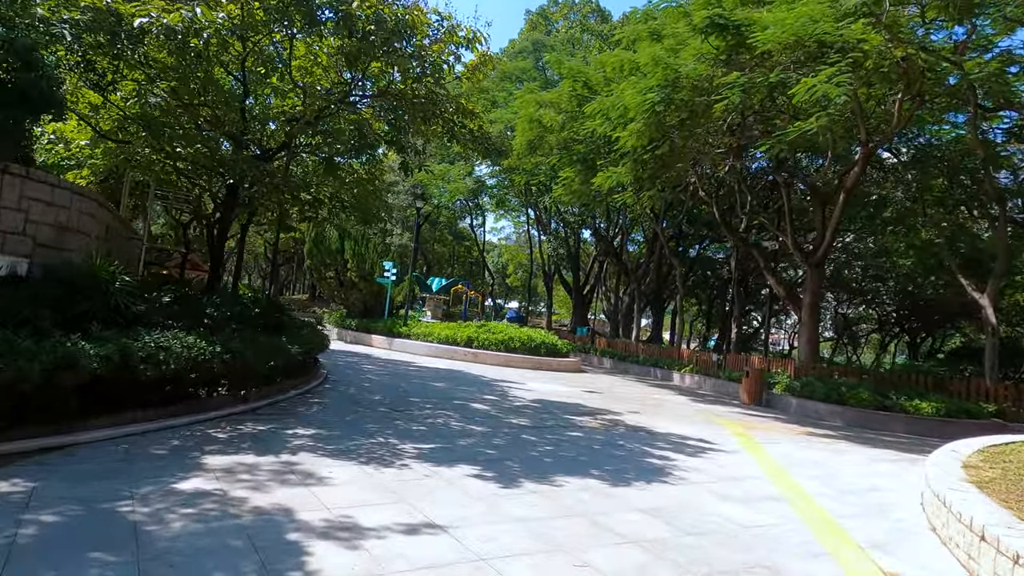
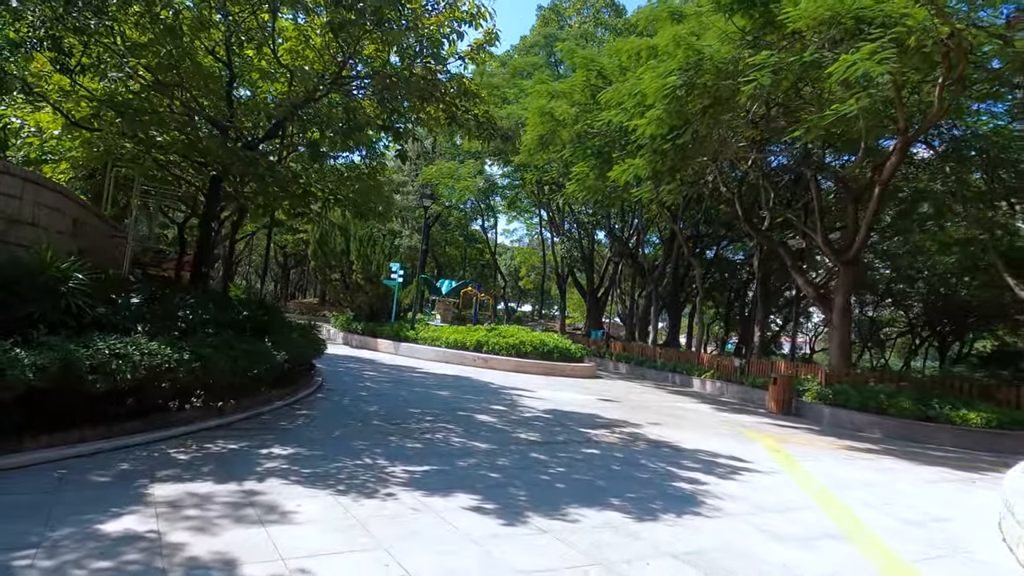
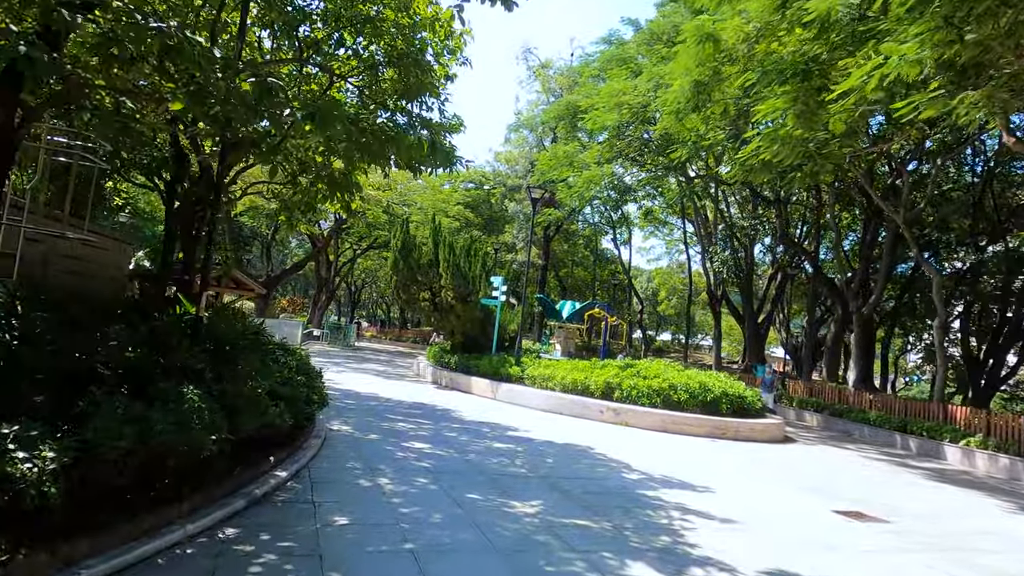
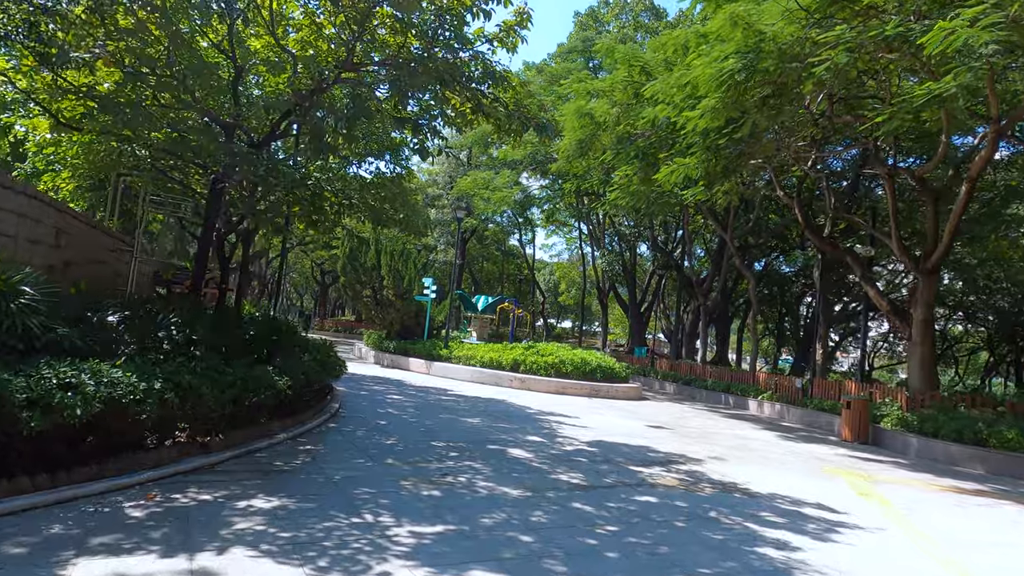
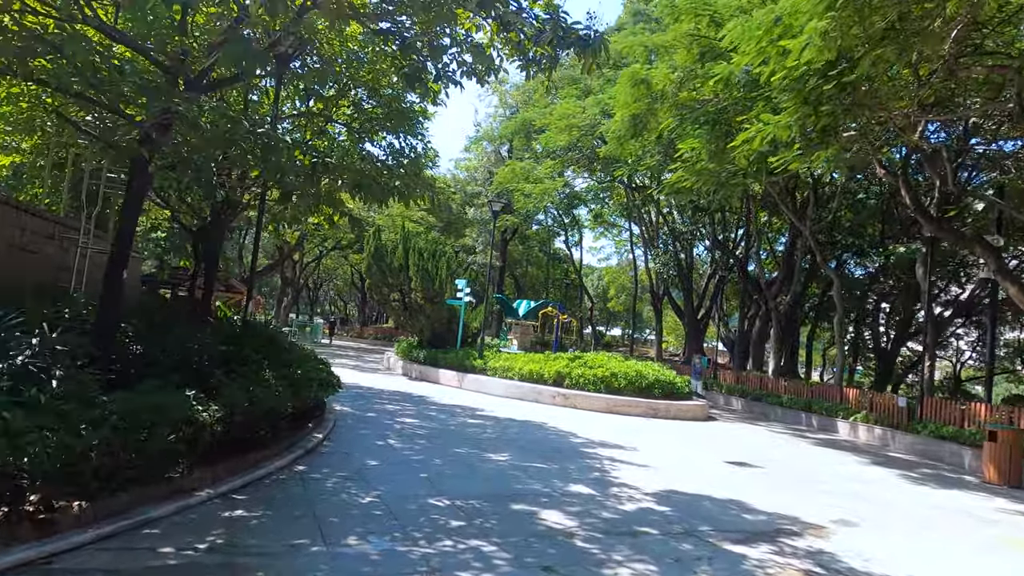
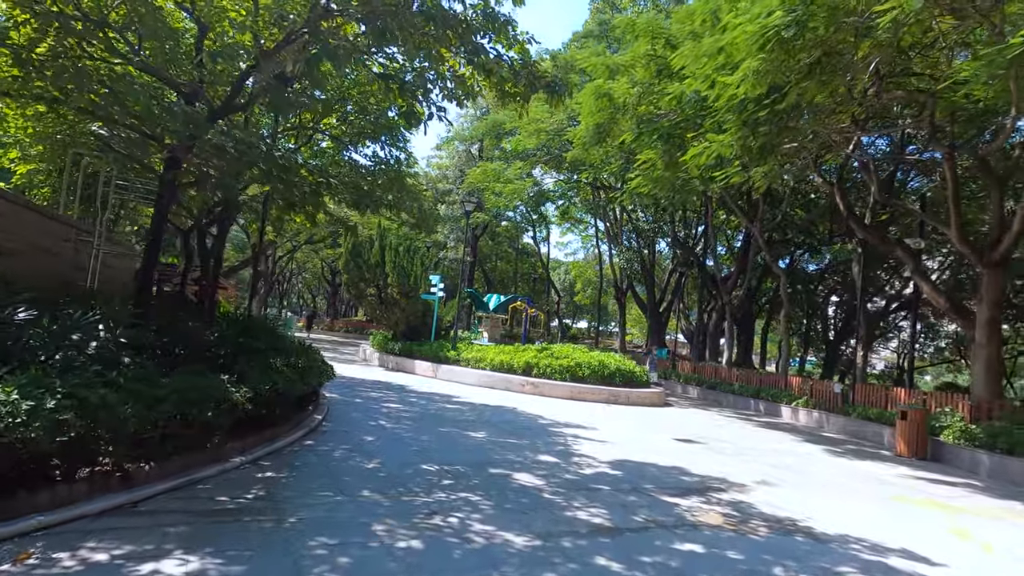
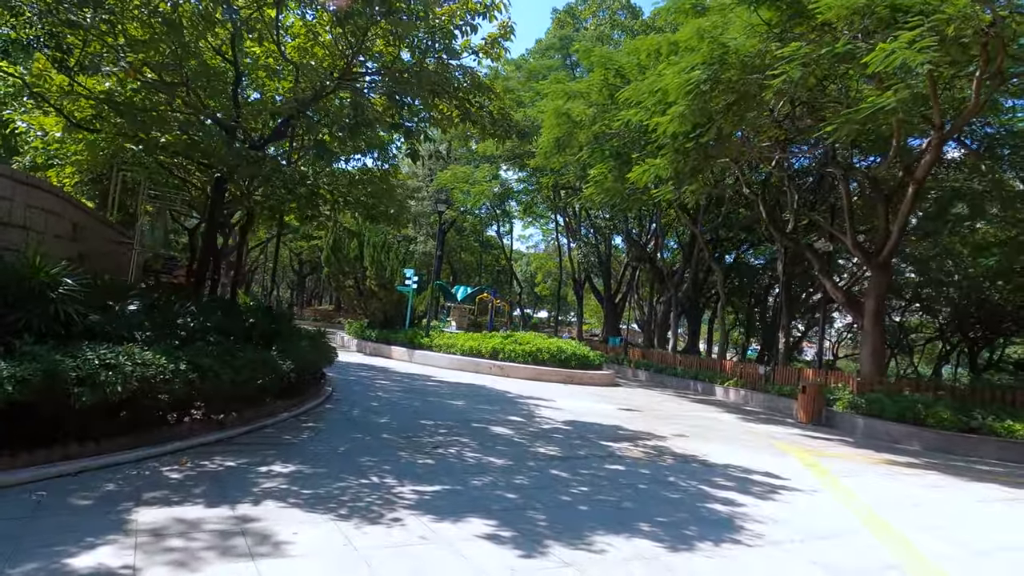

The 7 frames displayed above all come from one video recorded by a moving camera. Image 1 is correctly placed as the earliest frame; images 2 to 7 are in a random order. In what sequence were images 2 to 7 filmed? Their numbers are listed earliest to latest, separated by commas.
2, 7, 4, 6, 5, 3
